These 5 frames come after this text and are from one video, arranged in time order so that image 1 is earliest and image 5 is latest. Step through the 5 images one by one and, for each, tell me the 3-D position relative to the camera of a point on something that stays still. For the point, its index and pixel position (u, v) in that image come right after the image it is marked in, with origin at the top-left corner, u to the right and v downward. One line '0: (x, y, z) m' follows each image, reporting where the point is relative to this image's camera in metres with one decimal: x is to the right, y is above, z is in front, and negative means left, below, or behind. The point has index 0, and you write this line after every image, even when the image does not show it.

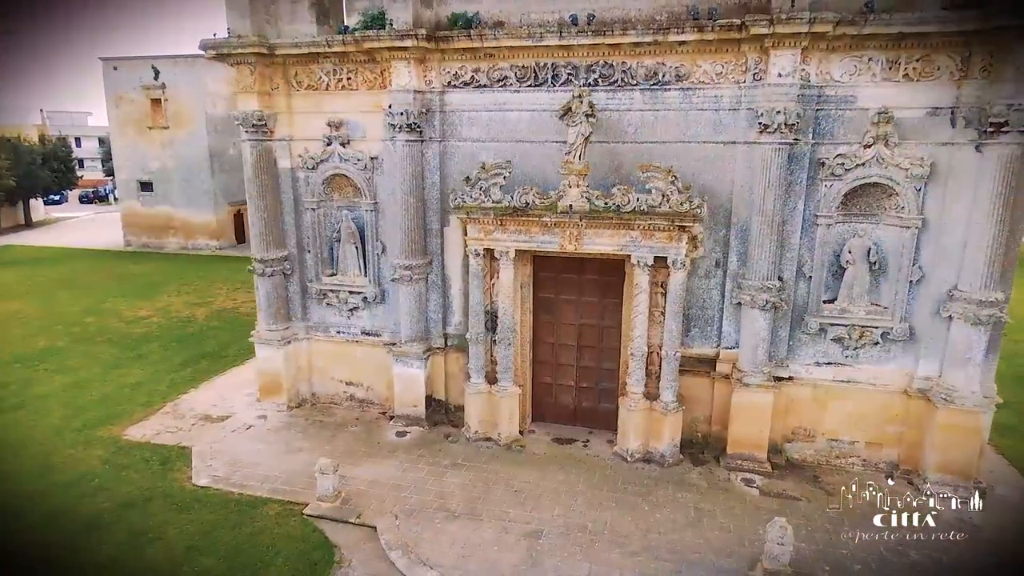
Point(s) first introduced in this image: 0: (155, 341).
0: (-10.0, -1.5, +17.6) m
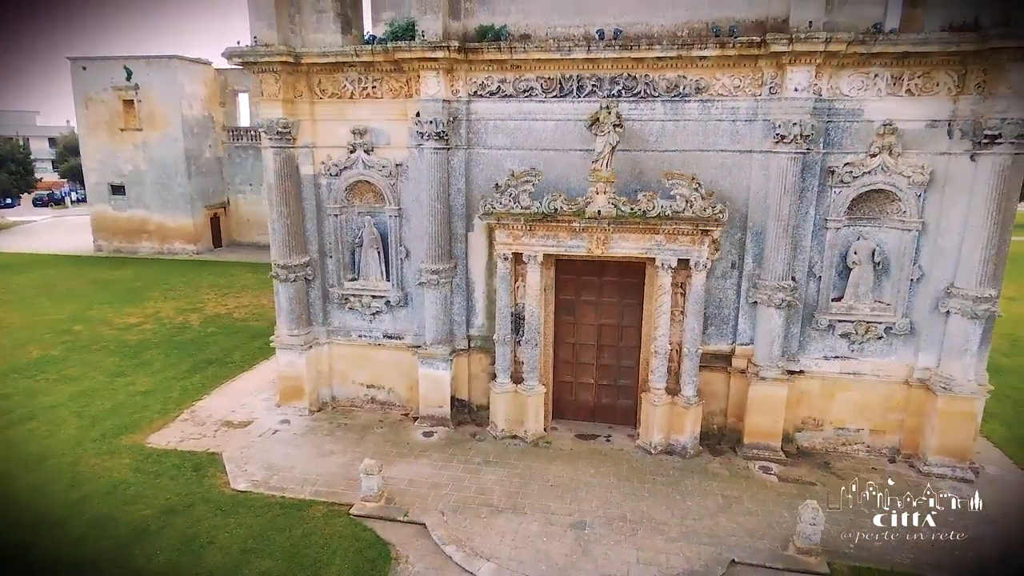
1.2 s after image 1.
0: (-9.9, -1.7, +17.4) m
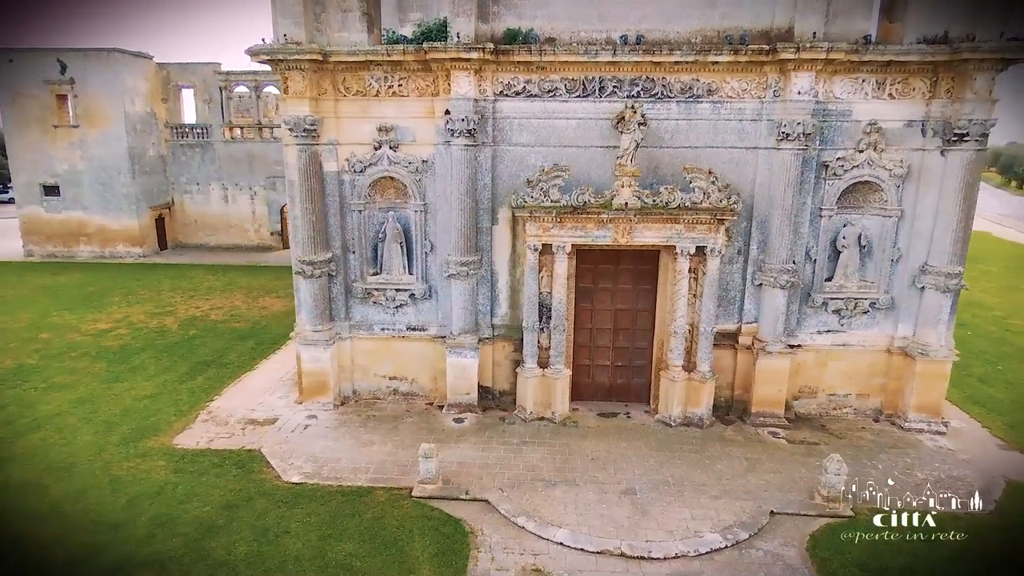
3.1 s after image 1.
0: (-9.9, -1.7, +16.8) m
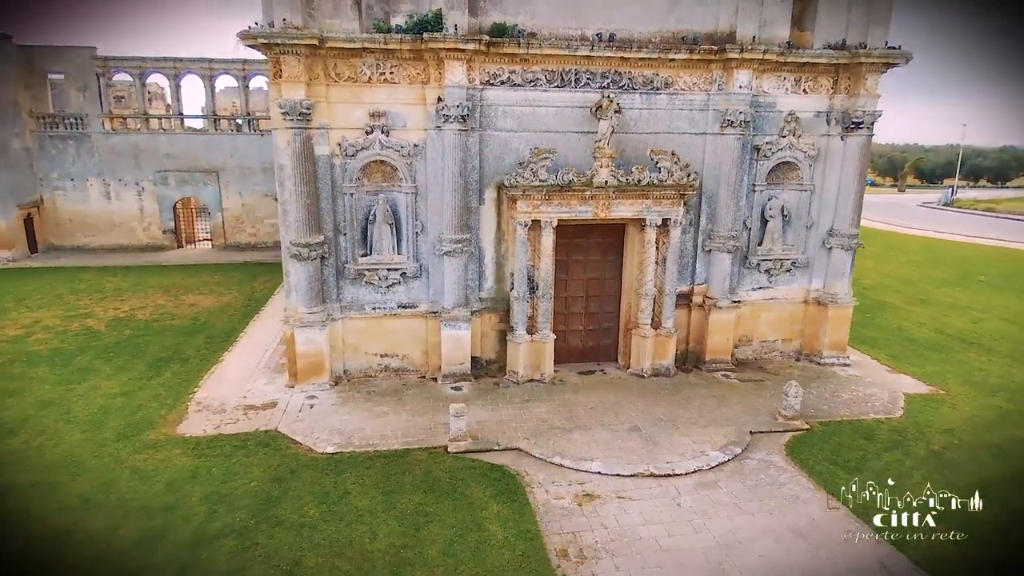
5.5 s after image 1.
0: (-10.8, -1.7, +15.6) m
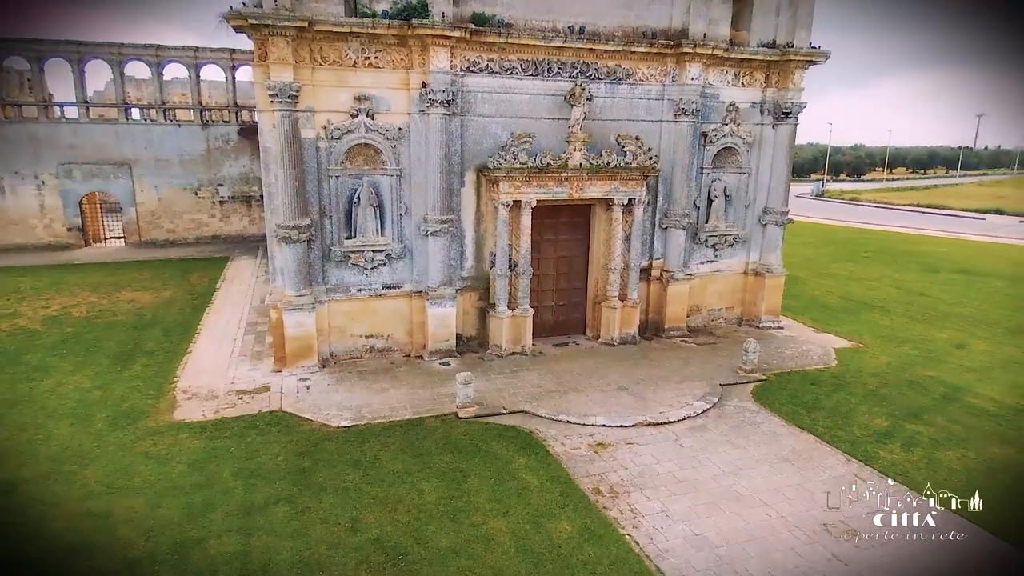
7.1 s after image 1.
0: (-11.3, -1.5, +14.6) m
